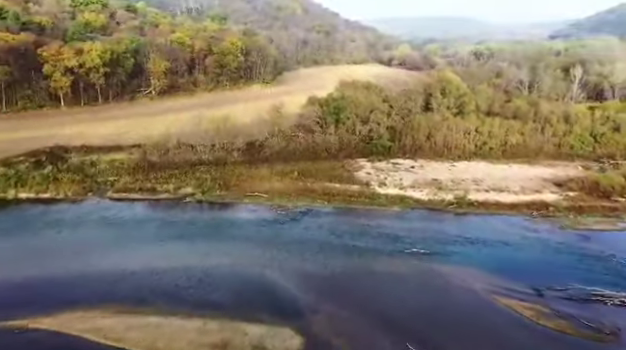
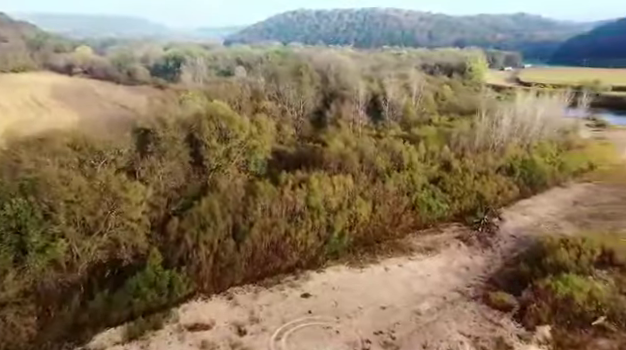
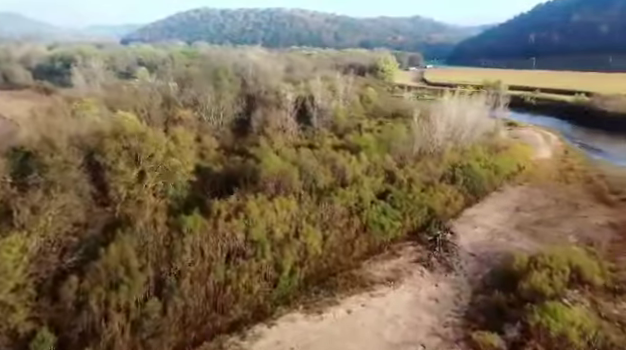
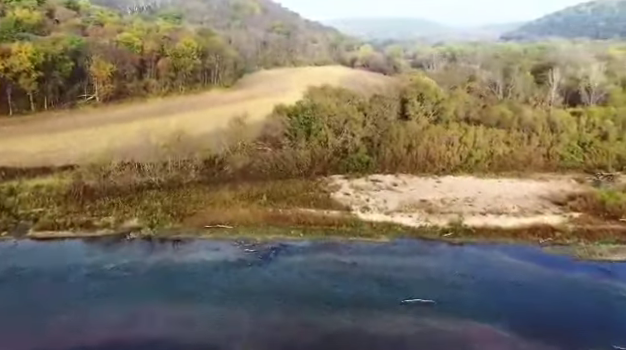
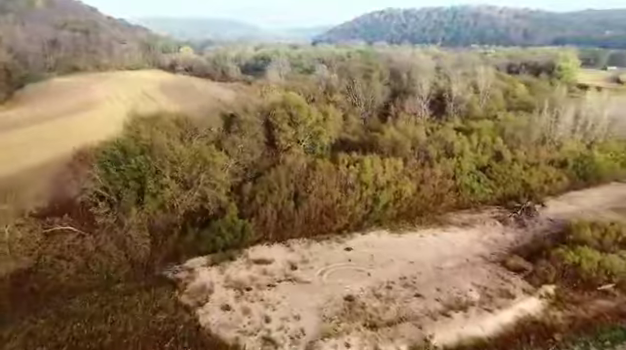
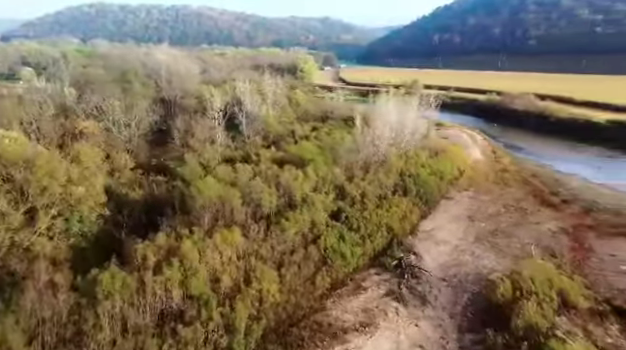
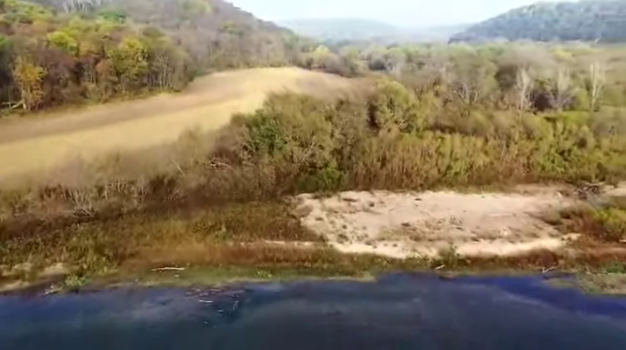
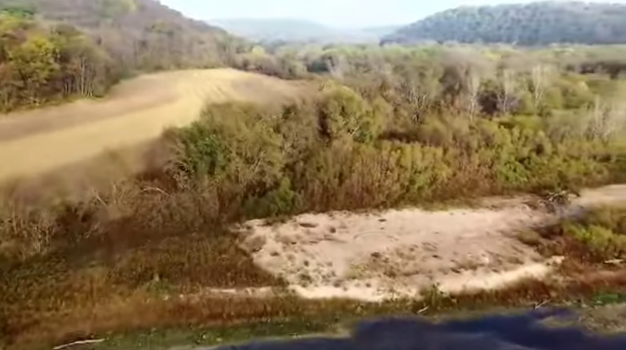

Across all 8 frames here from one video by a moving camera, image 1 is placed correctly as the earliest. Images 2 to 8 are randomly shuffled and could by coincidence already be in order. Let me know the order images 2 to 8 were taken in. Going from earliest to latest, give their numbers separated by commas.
4, 7, 8, 5, 2, 3, 6
